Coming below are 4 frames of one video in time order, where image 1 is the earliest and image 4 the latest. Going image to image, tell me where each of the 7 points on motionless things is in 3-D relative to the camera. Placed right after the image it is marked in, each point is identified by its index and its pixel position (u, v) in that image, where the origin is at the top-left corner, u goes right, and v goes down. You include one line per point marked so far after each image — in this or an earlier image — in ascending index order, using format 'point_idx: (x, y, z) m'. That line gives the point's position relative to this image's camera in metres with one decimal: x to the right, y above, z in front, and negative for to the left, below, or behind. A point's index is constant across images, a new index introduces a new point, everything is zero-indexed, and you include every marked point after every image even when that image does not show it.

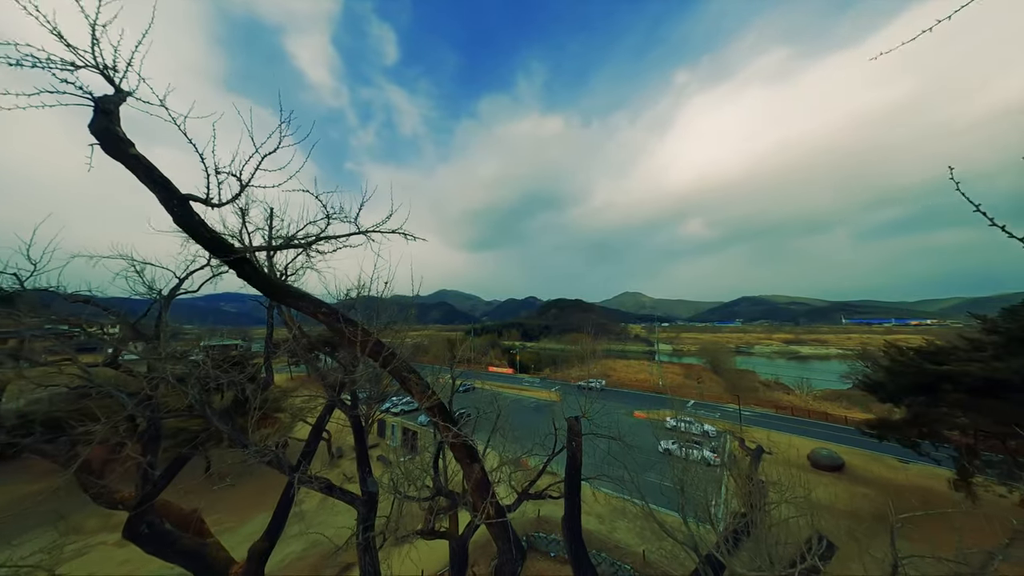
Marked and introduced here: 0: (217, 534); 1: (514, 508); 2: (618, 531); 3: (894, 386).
0: (-7.1, -5.8, +9.8) m
1: (-0.1, -3.6, +6.8) m
2: (+2.9, -6.8, +11.6) m
3: (+8.7, -2.2, +9.6) m
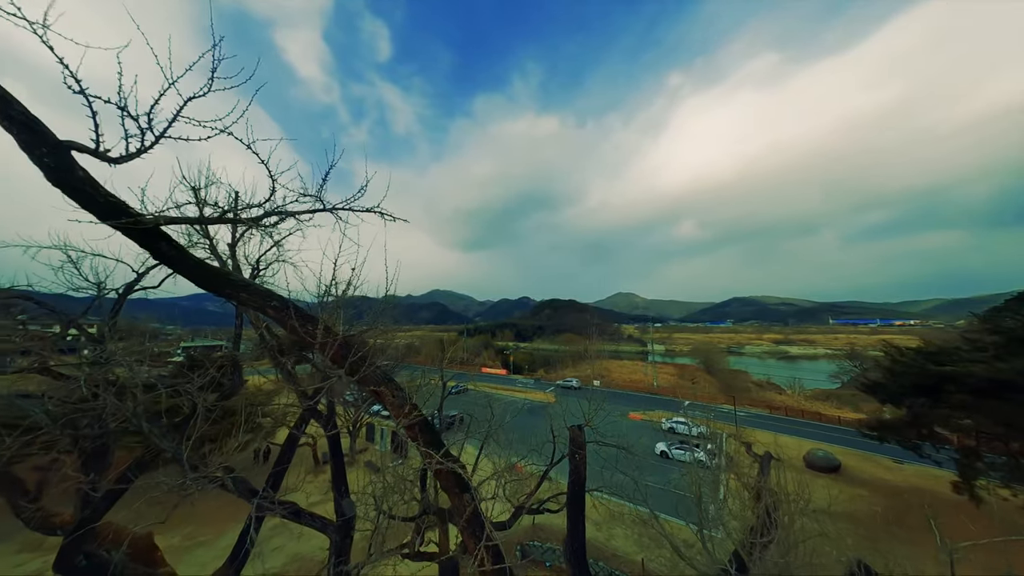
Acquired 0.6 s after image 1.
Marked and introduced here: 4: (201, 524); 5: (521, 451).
0: (-7.1, -5.8, +9.3) m
1: (0.0, -3.6, +6.6) m
2: (+2.8, -6.9, +11.4) m
3: (+8.7, -2.2, +9.5) m
4: (-7.7, -5.8, +10.4) m
5: (+0.3, -5.8, +15.0) m
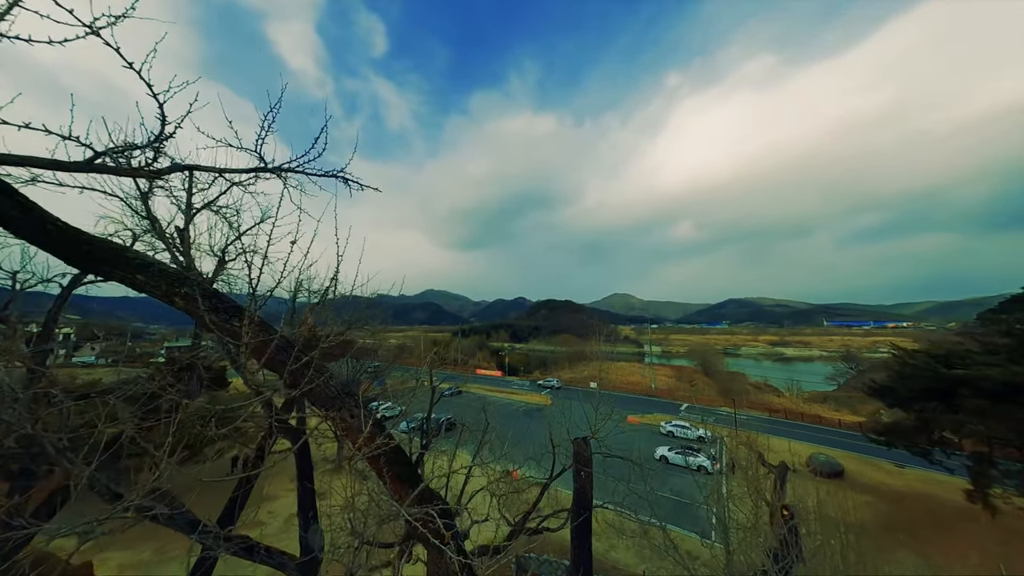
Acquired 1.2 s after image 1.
0: (-7.1, -5.7, +8.8) m
1: (+0.1, -3.6, +6.2) m
2: (+2.8, -6.9, +11.1) m
3: (+8.7, -2.3, +9.3) m
4: (-7.7, -5.8, +9.9) m
5: (+0.2, -5.9, +14.6) m
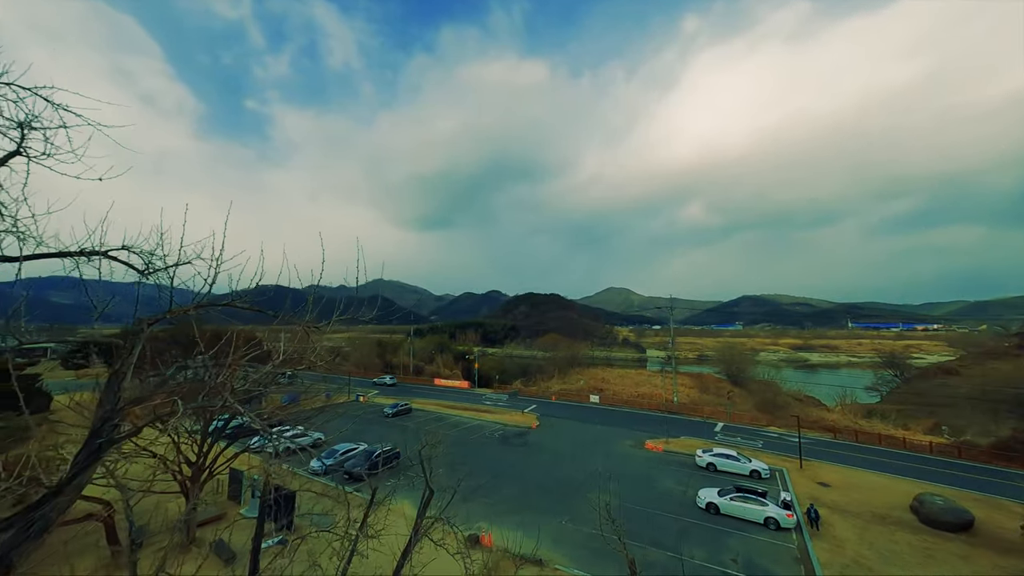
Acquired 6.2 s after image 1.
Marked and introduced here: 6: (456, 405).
0: (-7.3, -4.5, +3.1) m
1: (0.0, -2.4, +1.1) m
2: (+2.4, -5.9, +6.0) m
3: (+8.5, -1.3, +4.9) m
4: (-8.0, -4.6, +4.1) m
5: (-0.4, -5.0, +9.4) m
6: (-2.5, -4.9, +17.5) m
